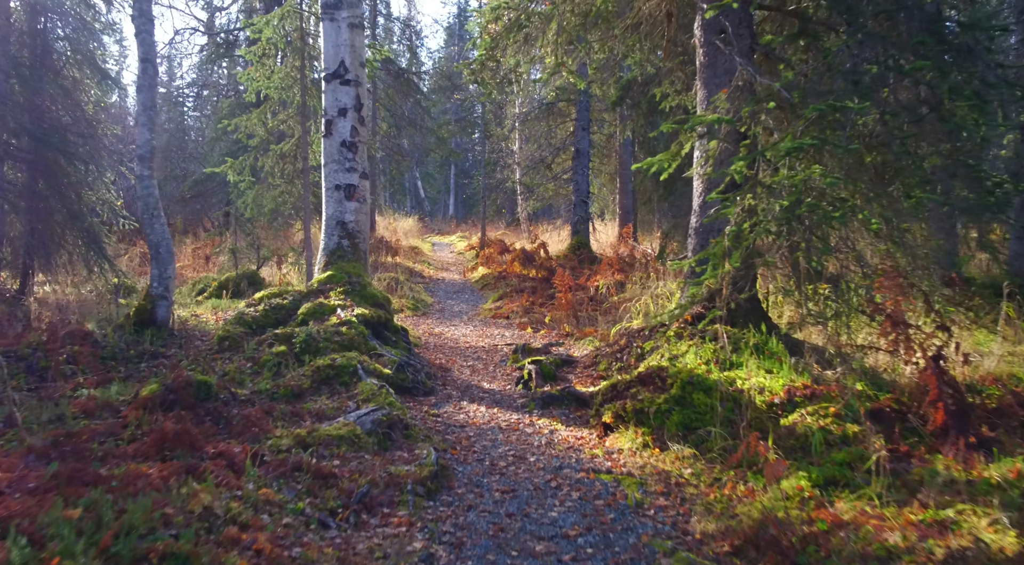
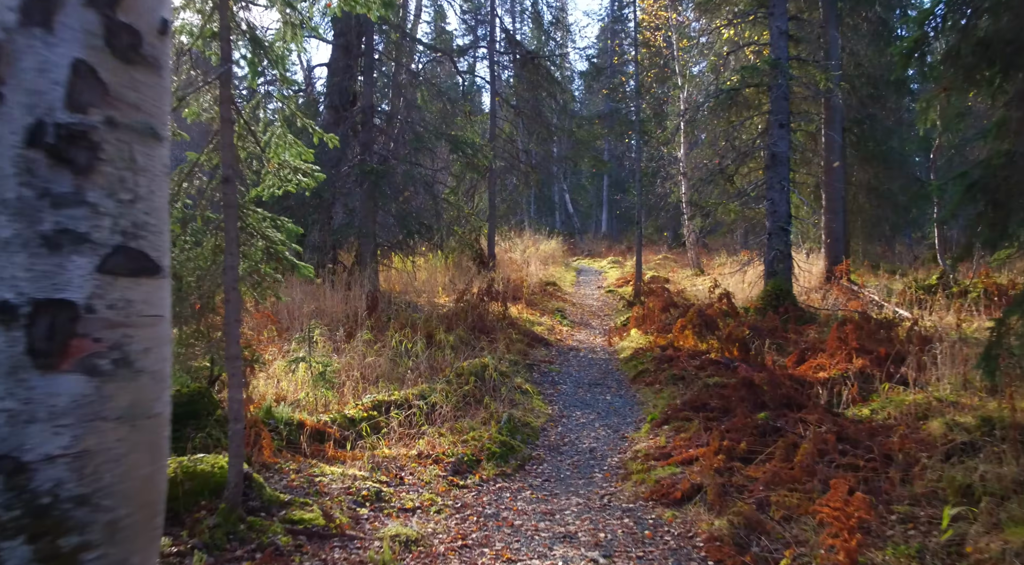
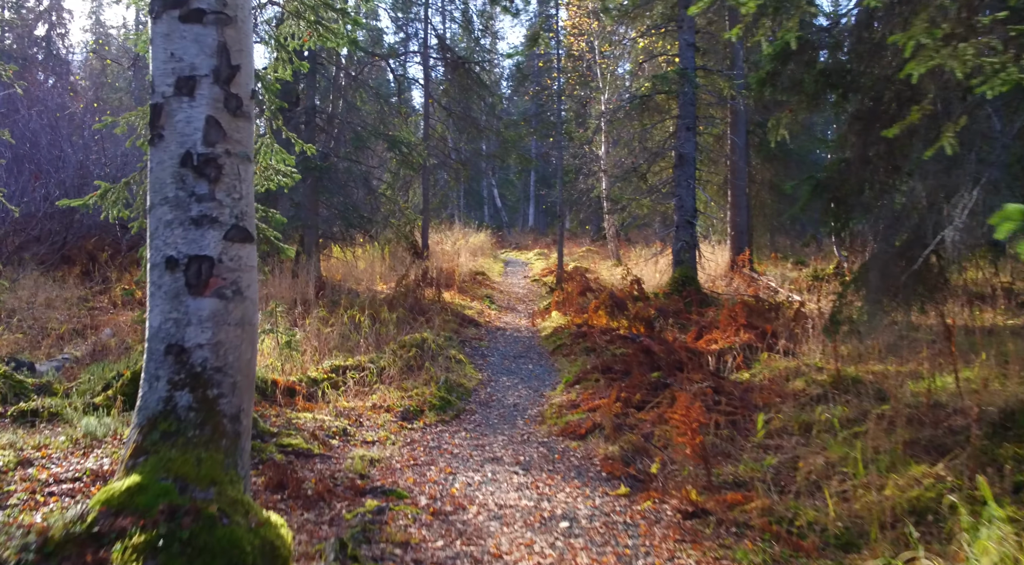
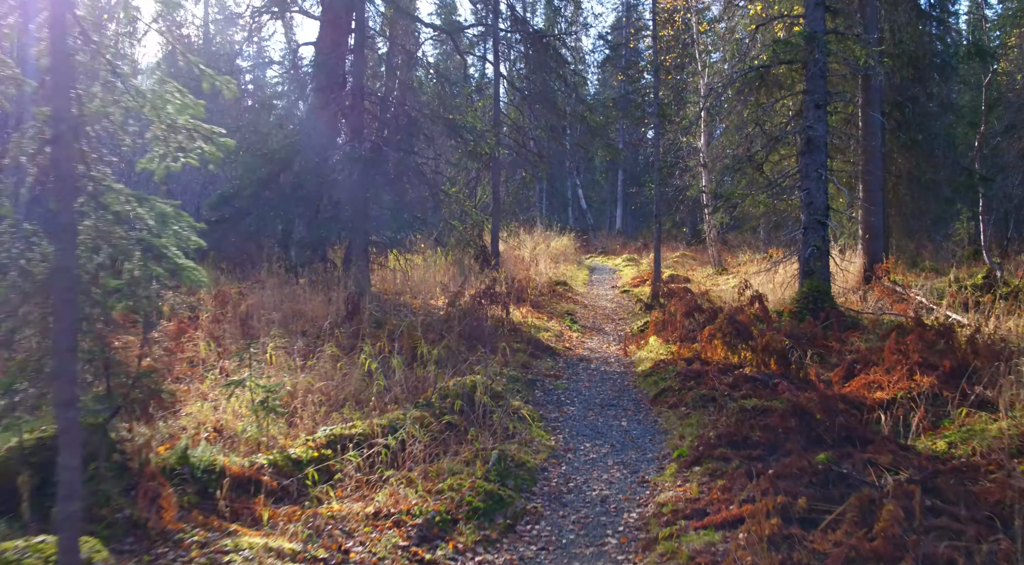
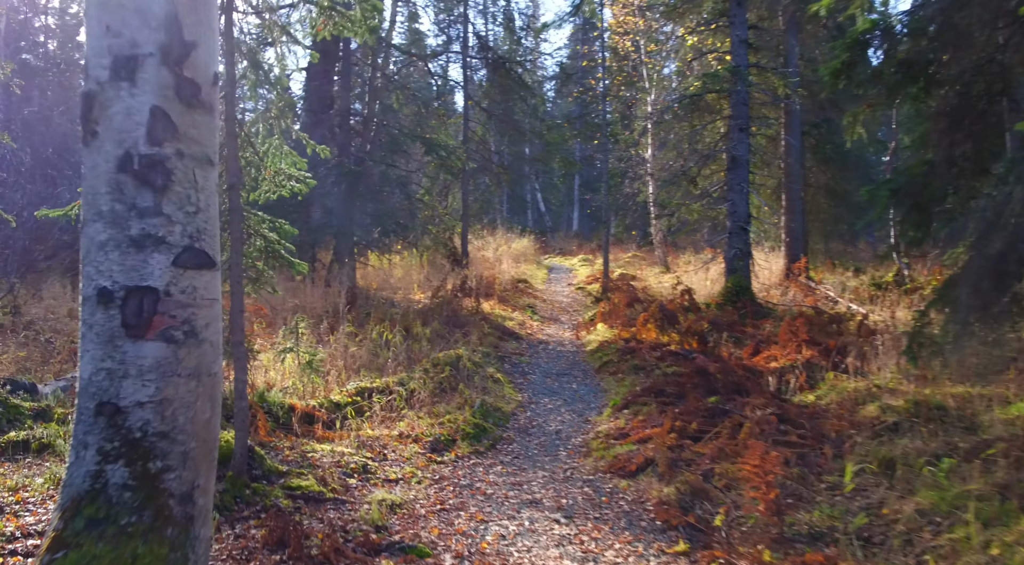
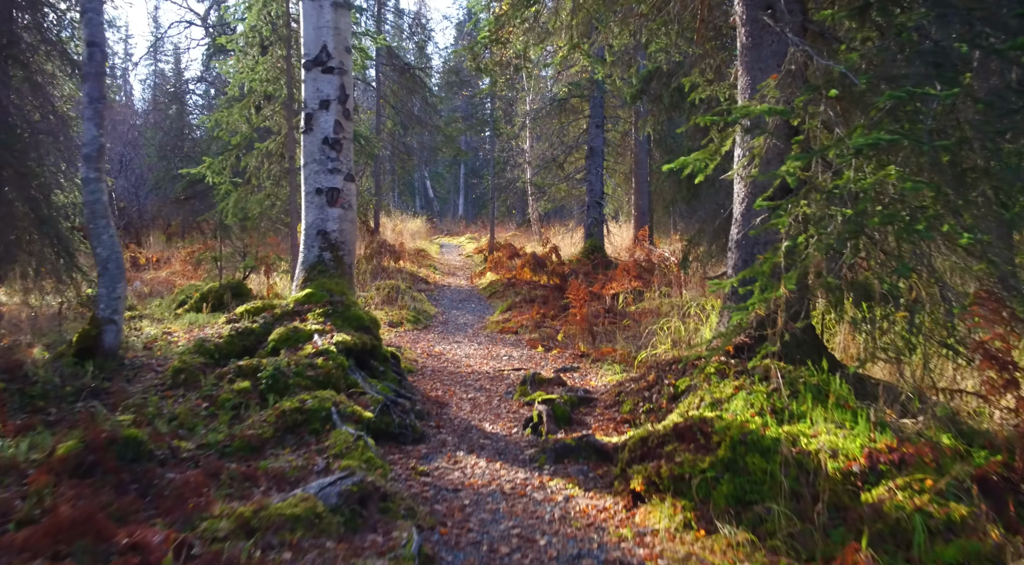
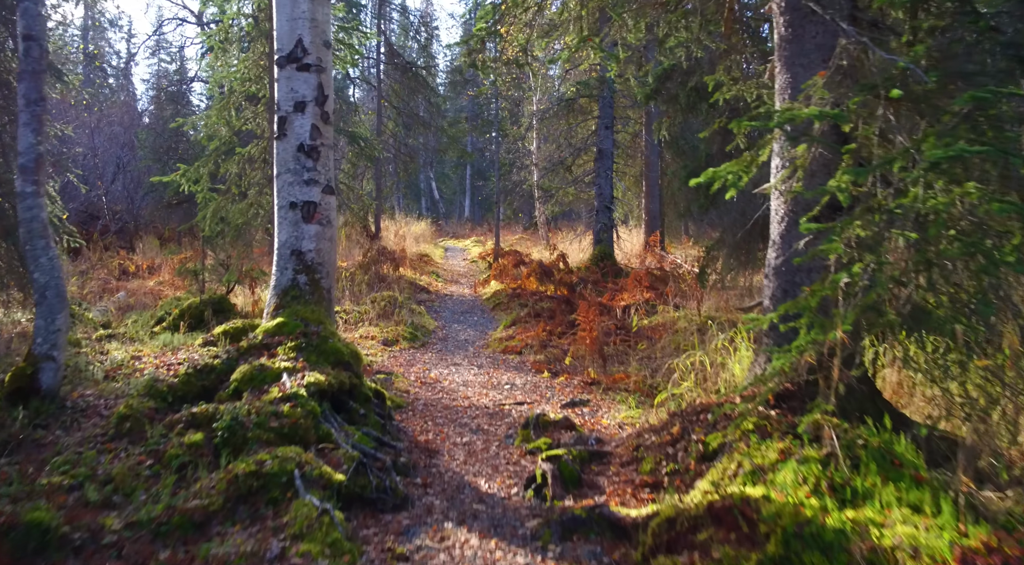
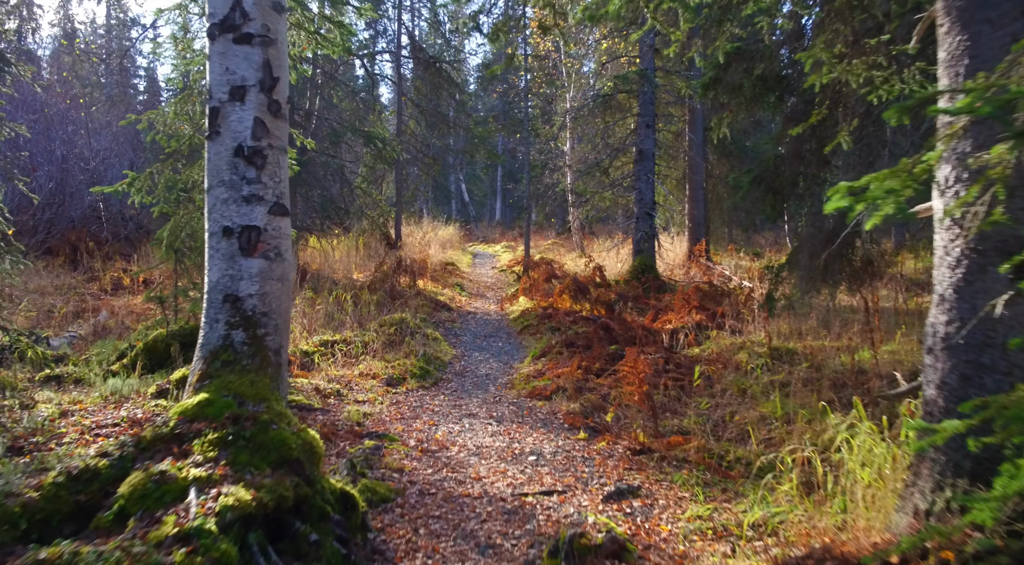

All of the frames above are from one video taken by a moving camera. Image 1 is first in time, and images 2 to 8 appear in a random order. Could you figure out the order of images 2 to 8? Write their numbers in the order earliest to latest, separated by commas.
6, 7, 8, 3, 5, 2, 4
